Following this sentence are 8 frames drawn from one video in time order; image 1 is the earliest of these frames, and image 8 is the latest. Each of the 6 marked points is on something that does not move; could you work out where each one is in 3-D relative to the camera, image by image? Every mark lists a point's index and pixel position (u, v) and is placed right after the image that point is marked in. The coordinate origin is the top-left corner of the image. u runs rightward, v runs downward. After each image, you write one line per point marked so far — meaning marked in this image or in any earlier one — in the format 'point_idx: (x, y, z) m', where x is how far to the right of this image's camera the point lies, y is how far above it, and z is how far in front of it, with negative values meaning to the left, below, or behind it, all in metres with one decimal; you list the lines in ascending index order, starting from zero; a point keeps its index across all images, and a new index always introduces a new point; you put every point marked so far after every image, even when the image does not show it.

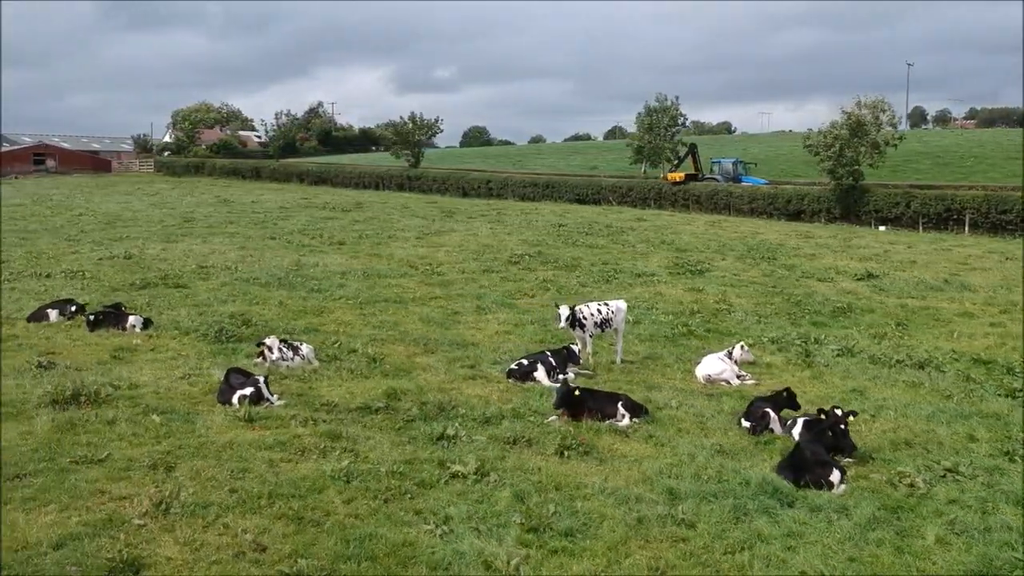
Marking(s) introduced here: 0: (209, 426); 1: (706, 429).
0: (-2.7, -1.3, +9.1) m
1: (+1.9, -1.4, +9.5) m
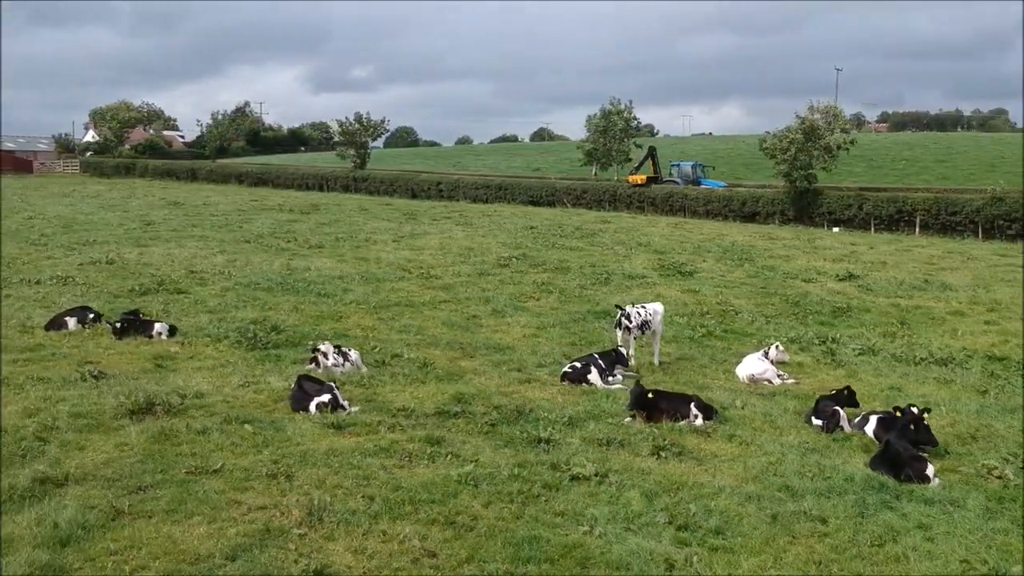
0: (-1.9, -1.3, +9.1) m
1: (+2.7, -1.4, +9.9) m
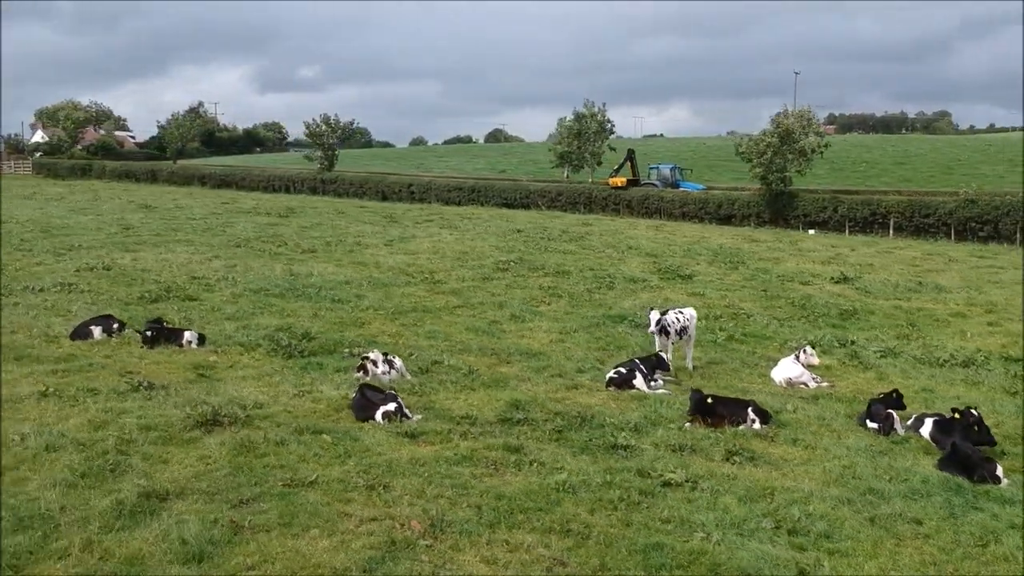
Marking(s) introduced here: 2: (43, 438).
0: (-1.2, -1.4, +9.1) m
1: (+3.3, -1.4, +10.1) m
2: (-4.0, -1.3, +8.7) m
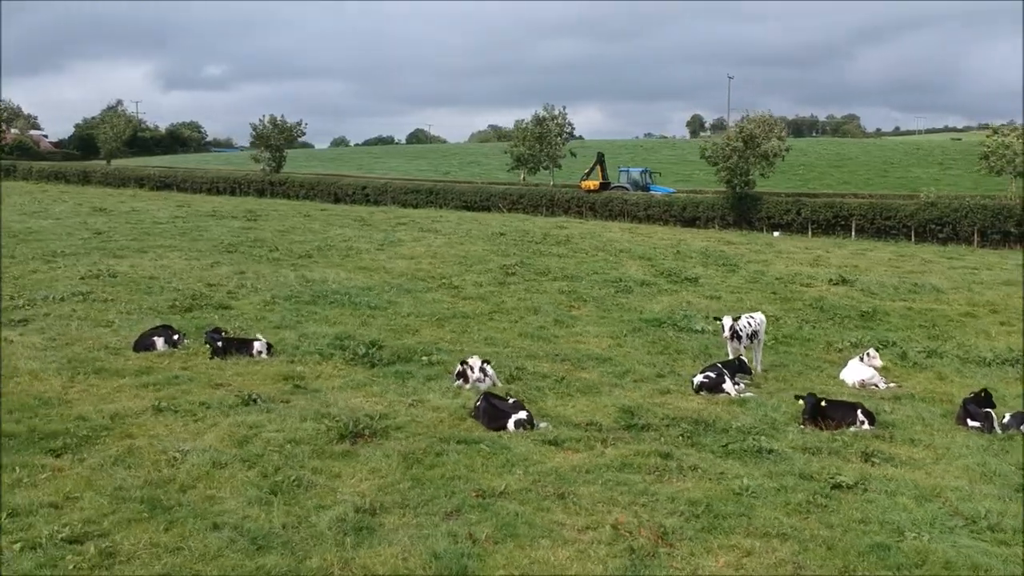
0: (+0.2, -1.5, +9.2) m
1: (+4.6, -1.5, +10.6) m
2: (-2.6, -1.4, +8.6) m
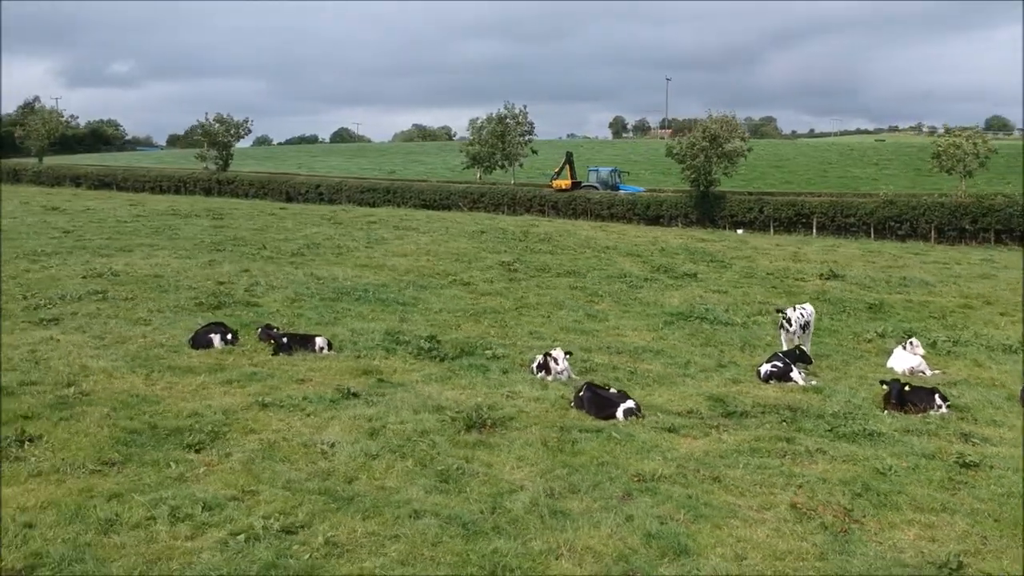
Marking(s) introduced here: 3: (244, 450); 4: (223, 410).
0: (+1.3, -1.4, +9.4) m
1: (+5.6, -1.4, +11.1) m
2: (-1.4, -1.4, +8.5) m
3: (-2.3, -1.4, +8.5) m
4: (-2.9, -1.2, +9.9) m
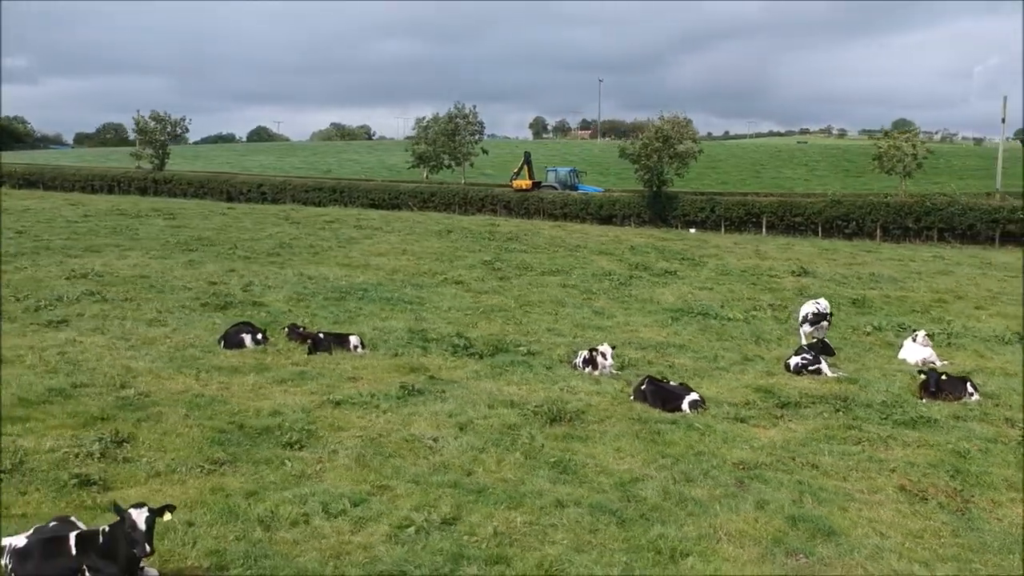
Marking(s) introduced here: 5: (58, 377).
0: (+2.1, -1.4, +9.7) m
1: (+6.3, -1.3, +11.8) m
2: (-0.5, -1.3, +8.6) m
3: (-1.4, -1.3, +8.5) m
4: (-2.1, -1.2, +9.8) m
5: (-5.0, -1.0, +10.9) m
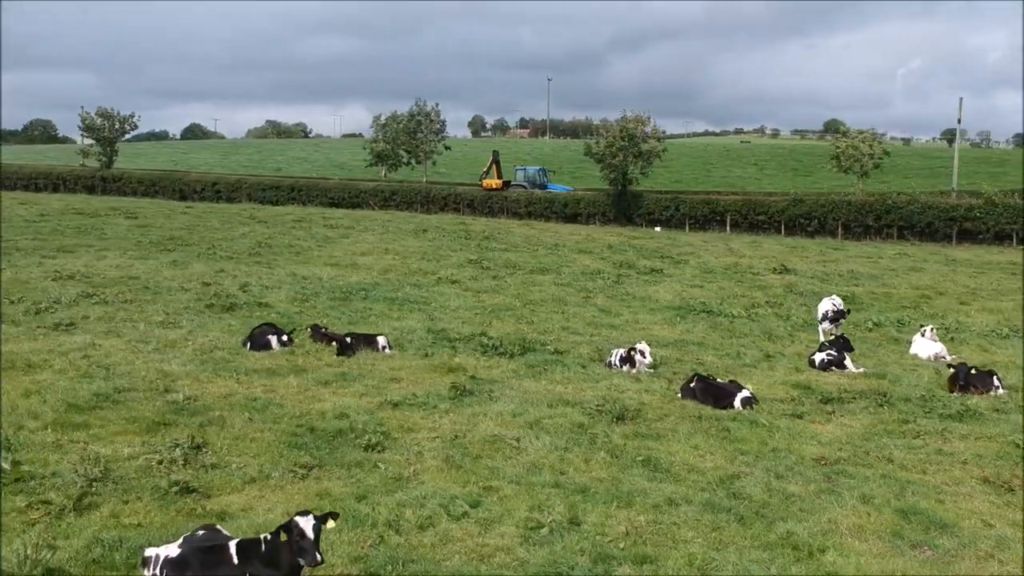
0: (+2.8, -1.3, +9.8) m
1: (+6.7, -1.3, +12.2) m
2: (+0.2, -1.3, +8.6) m
3: (-0.7, -1.3, +8.4) m
4: (-1.5, -1.2, +9.7) m
5: (-4.4, -1.0, +10.6) m
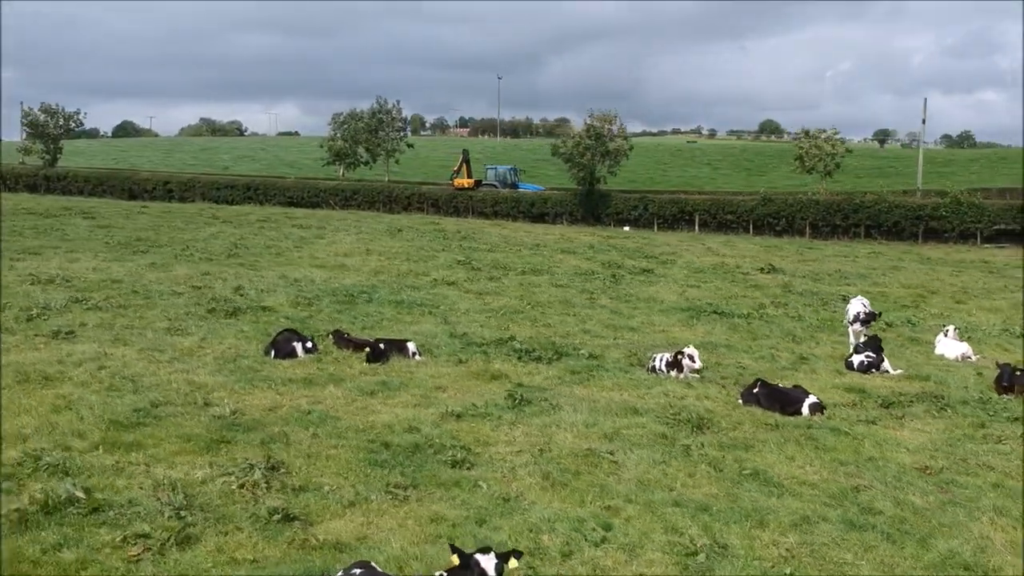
0: (+3.4, -1.4, +9.5) m
1: (+7.3, -1.3, +12.1) m
2: (+0.9, -1.4, +8.1) m
3: (+0.1, -1.4, +7.8) m
4: (-0.8, -1.2, +9.1) m
5: (-3.8, -1.1, +9.8) m
